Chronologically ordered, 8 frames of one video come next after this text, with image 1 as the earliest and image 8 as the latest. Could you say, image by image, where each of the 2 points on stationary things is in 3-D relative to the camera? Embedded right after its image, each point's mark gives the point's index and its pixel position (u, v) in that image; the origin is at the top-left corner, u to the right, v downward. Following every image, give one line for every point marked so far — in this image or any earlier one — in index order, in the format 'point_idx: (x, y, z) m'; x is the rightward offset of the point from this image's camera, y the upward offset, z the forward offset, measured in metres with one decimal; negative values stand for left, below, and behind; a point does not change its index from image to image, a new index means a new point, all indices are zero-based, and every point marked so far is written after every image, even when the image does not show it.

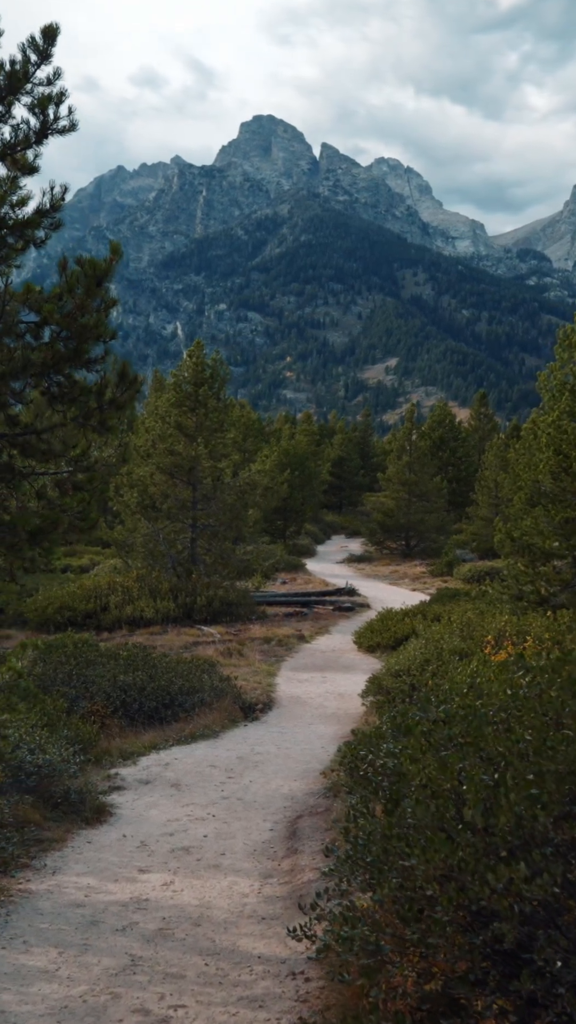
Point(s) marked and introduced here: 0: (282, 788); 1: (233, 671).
0: (-0.1, -3.2, +10.6) m
1: (-1.1, -3.2, +18.5) m
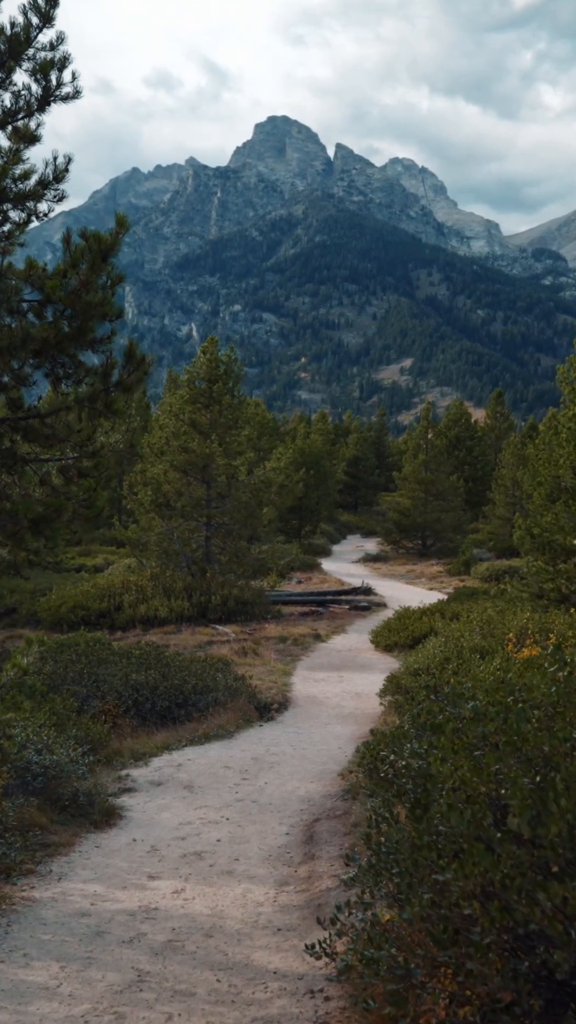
0: (+0.1, -3.1, +10.3) m
1: (-0.8, -3.1, +18.1) m
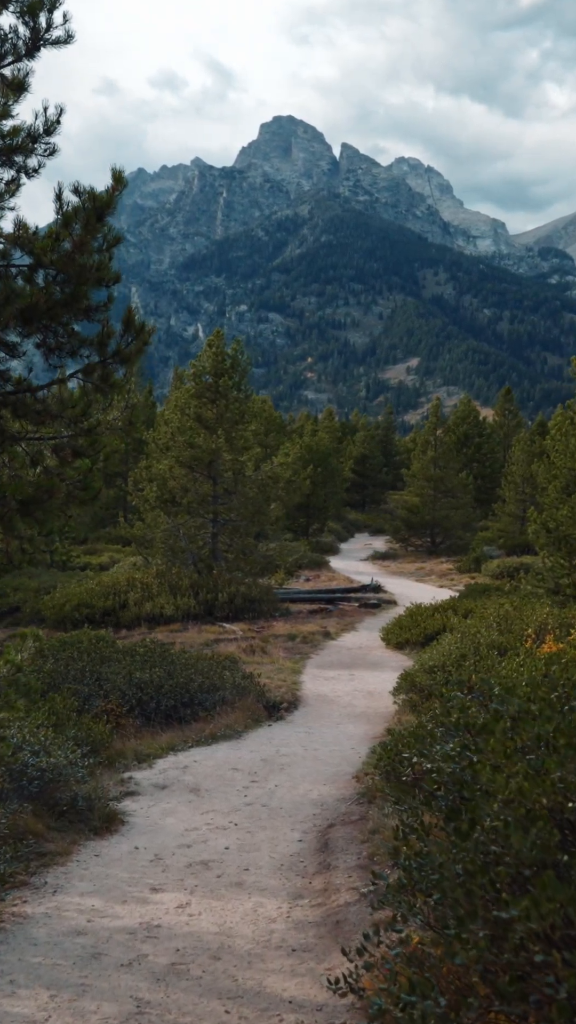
0: (+0.2, -3.0, +9.7) m
1: (-0.6, -3.0, +17.6) m
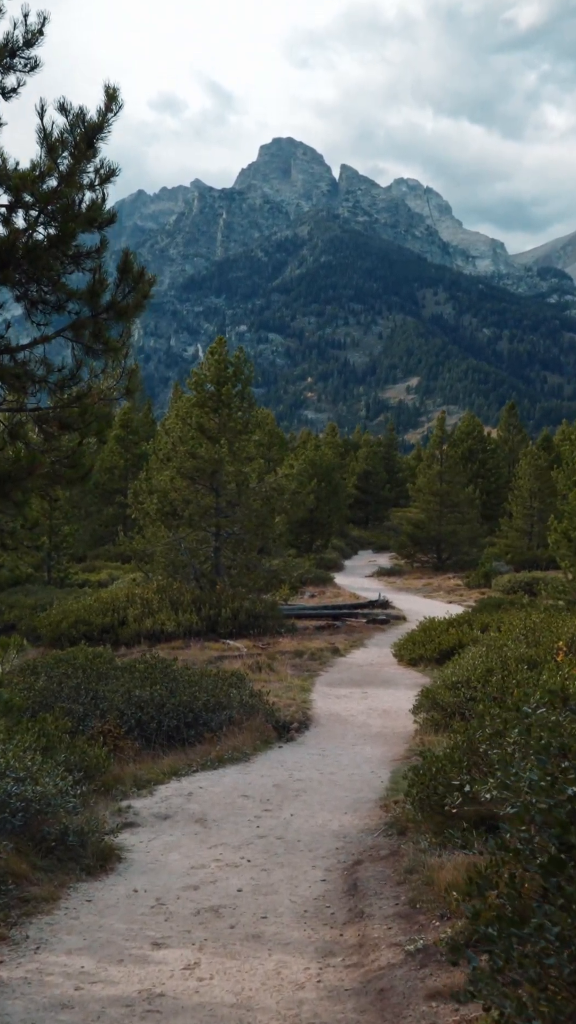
0: (+0.4, -2.9, +8.7) m
1: (-0.4, -3.1, +16.5) m
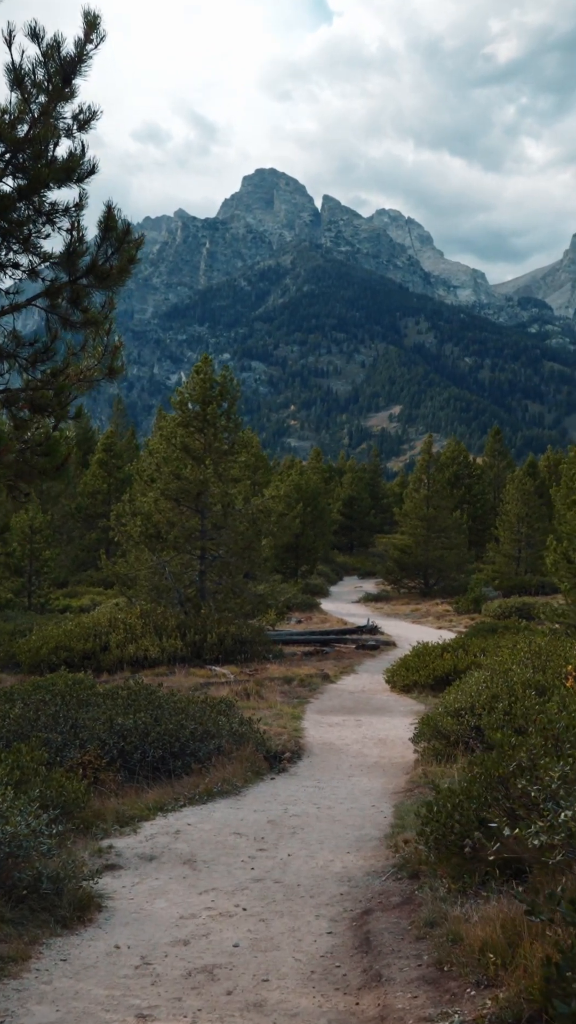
0: (+0.4, -3.0, +7.9) m
1: (-0.6, -3.4, +15.7) m
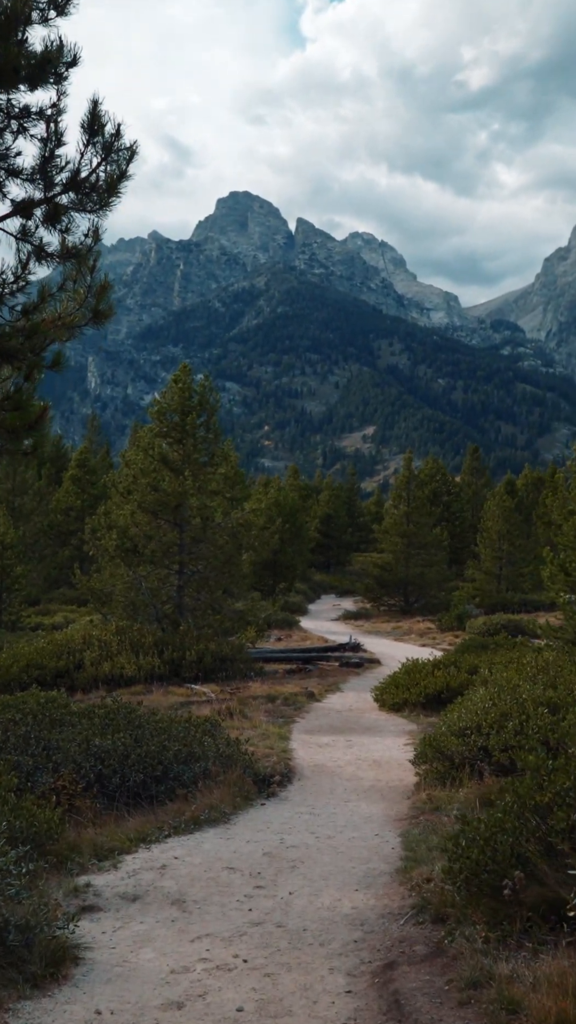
0: (+0.4, -2.9, +6.9) m
1: (-0.8, -3.5, +14.7) m
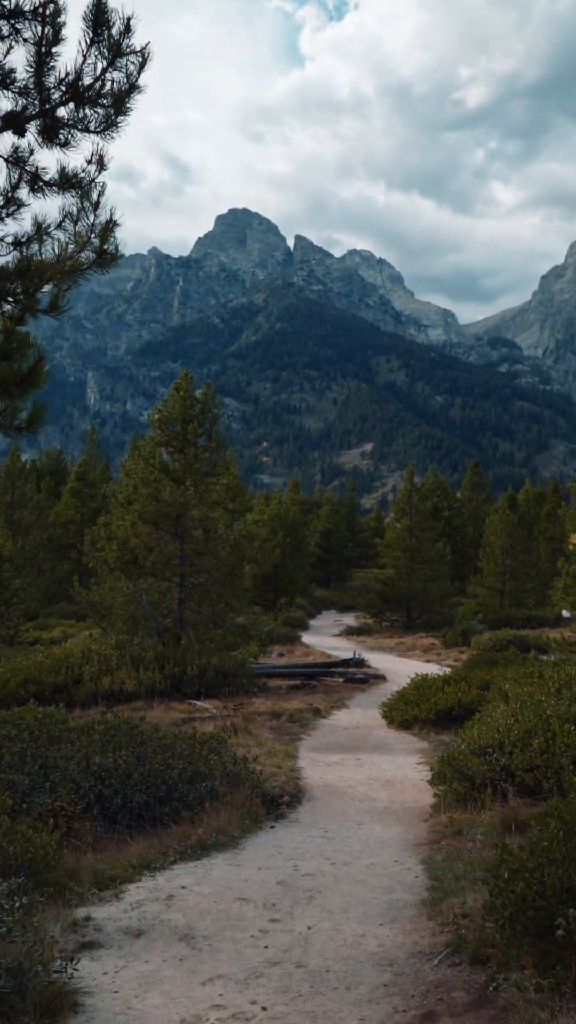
0: (+0.5, -2.9, +6.3) m
1: (-0.7, -3.7, +14.1) m
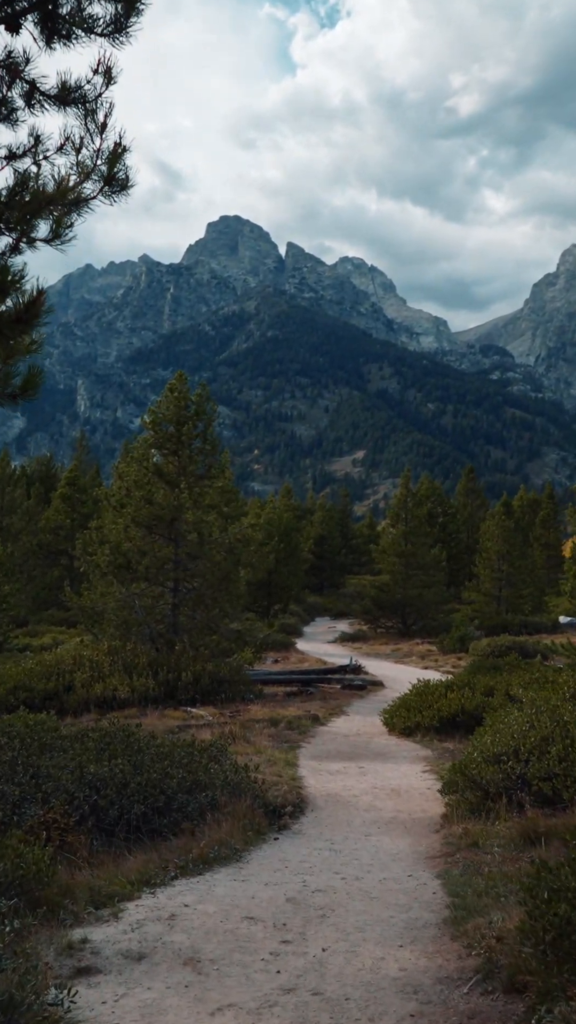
0: (+0.6, -2.9, +5.8) m
1: (-0.7, -3.6, +13.6) m
